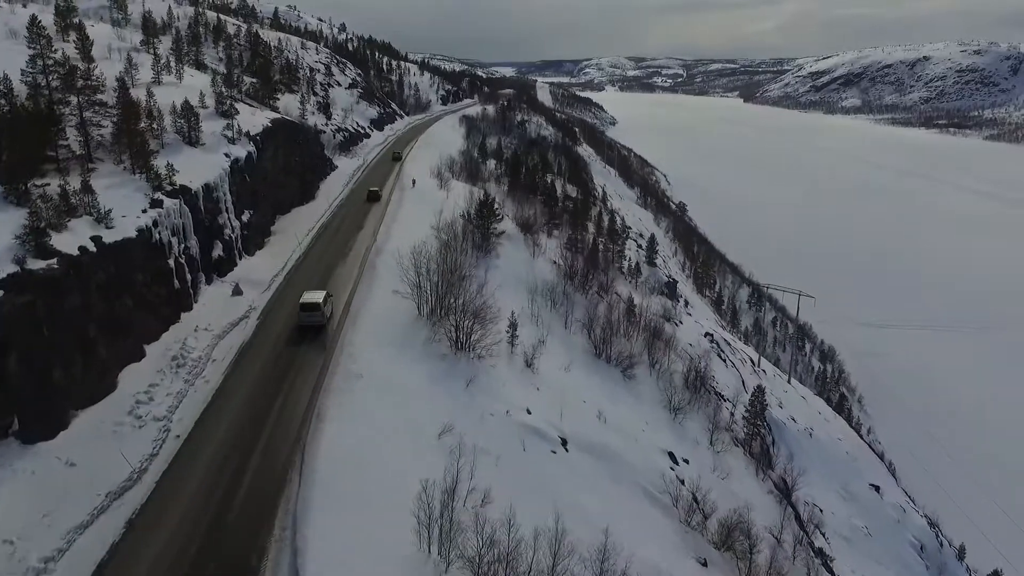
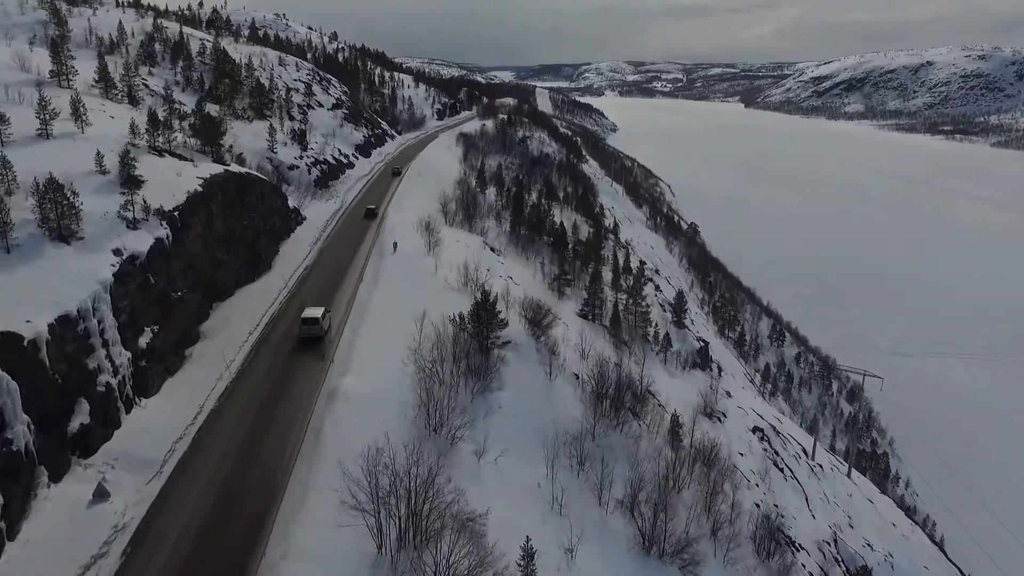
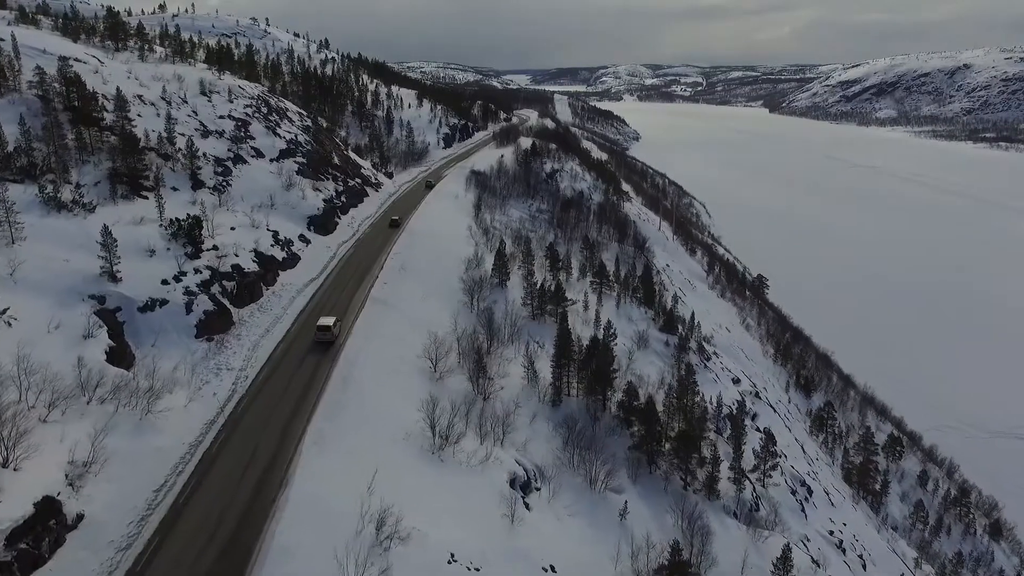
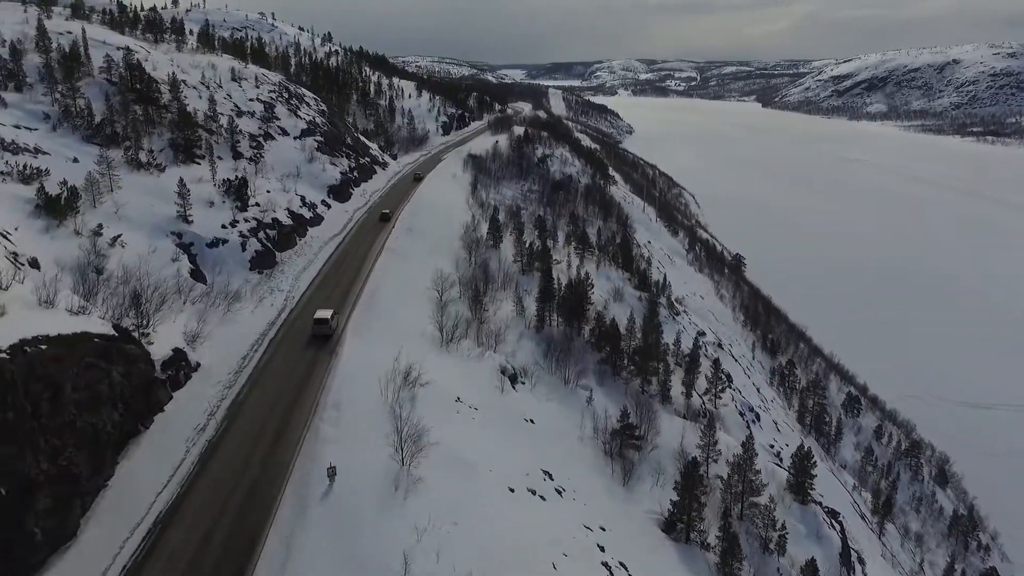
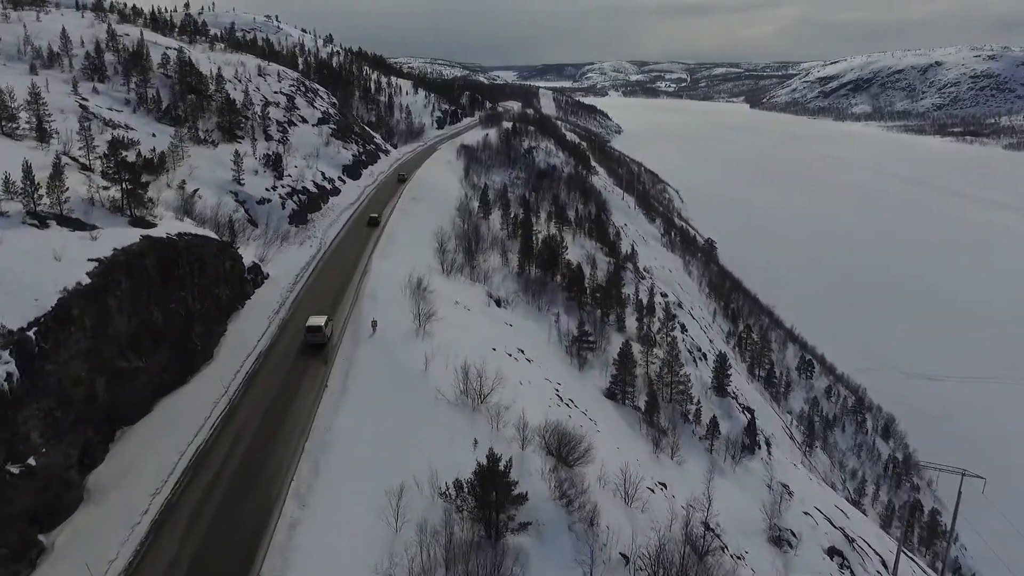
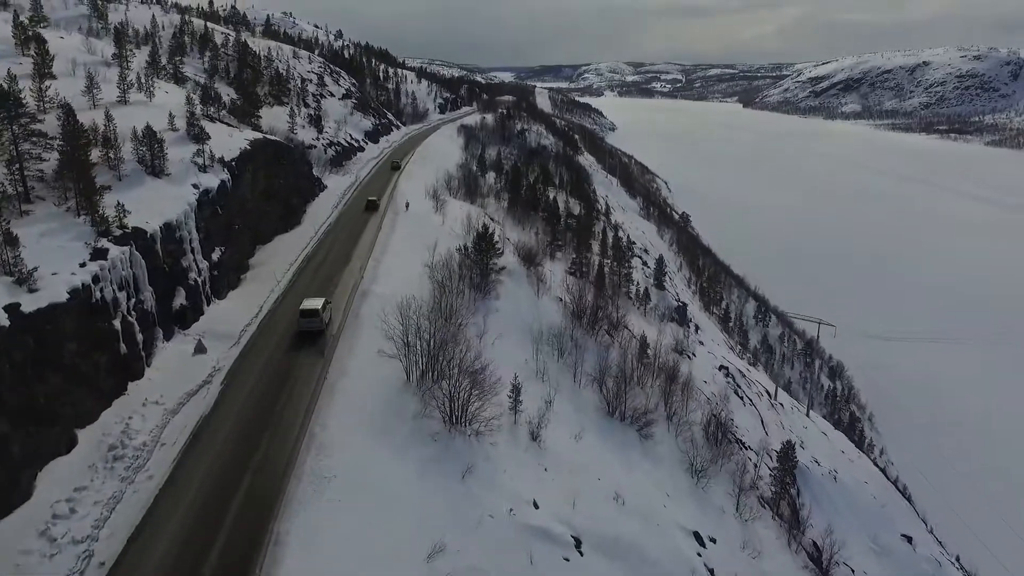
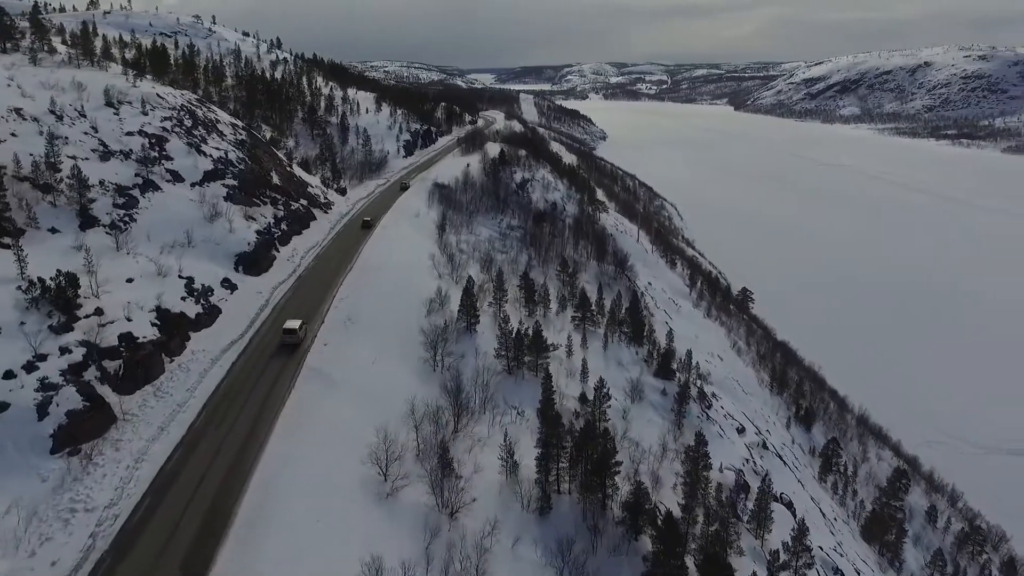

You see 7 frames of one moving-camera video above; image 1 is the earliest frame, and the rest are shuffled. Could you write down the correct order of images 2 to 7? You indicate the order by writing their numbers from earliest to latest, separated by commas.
6, 2, 5, 4, 3, 7
